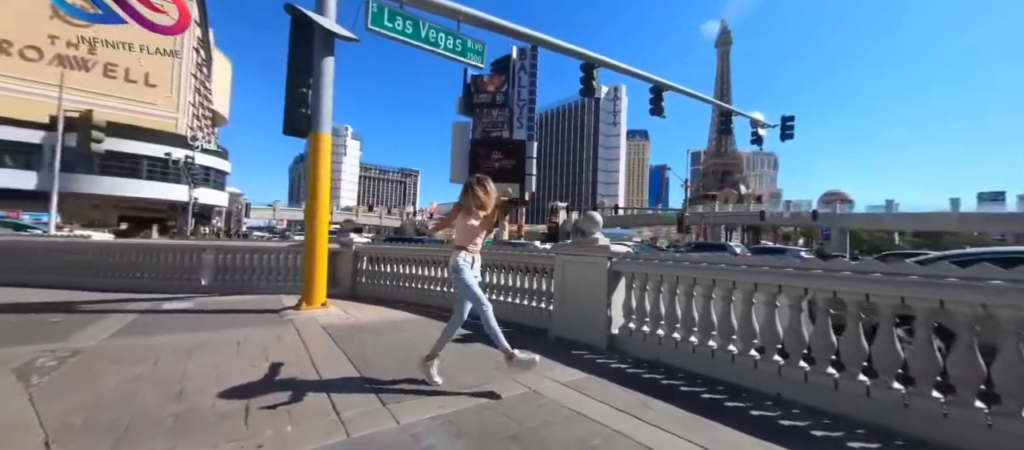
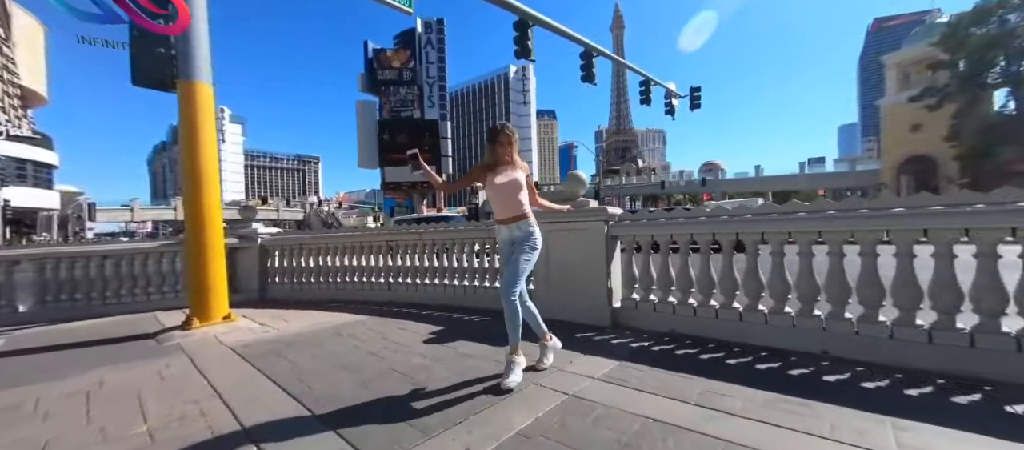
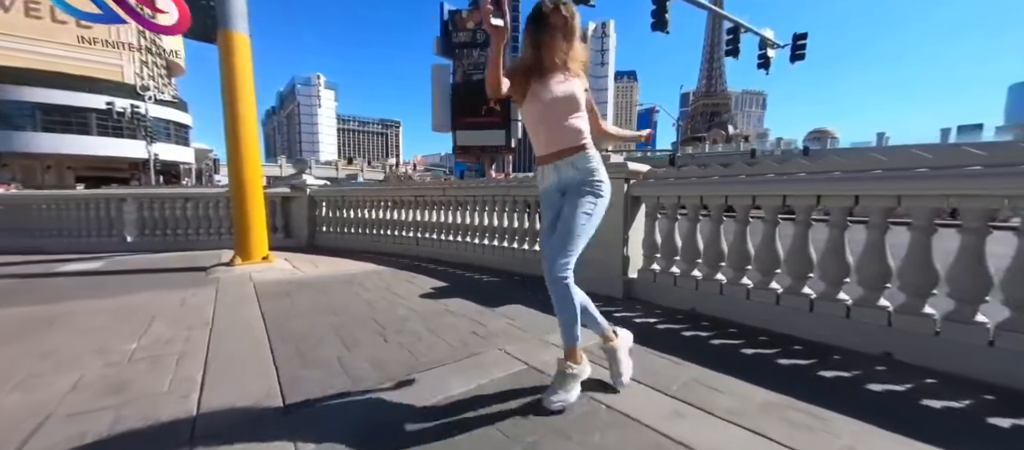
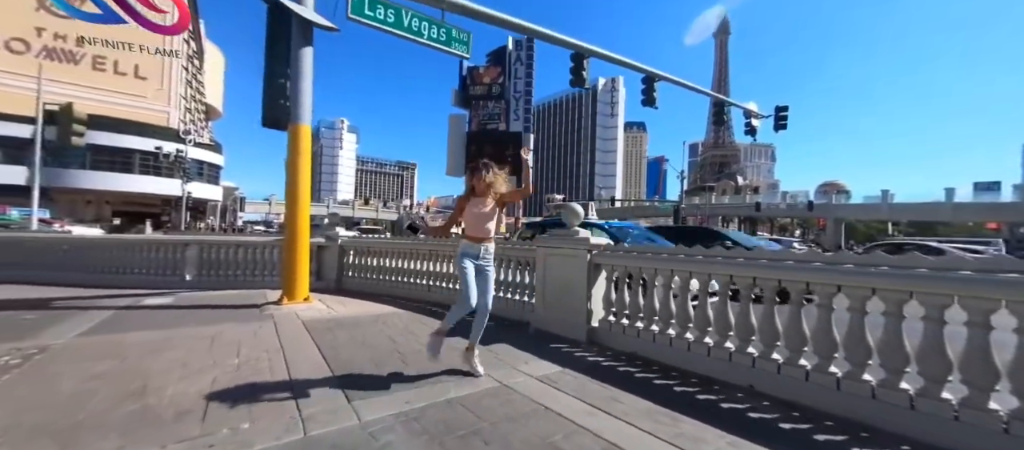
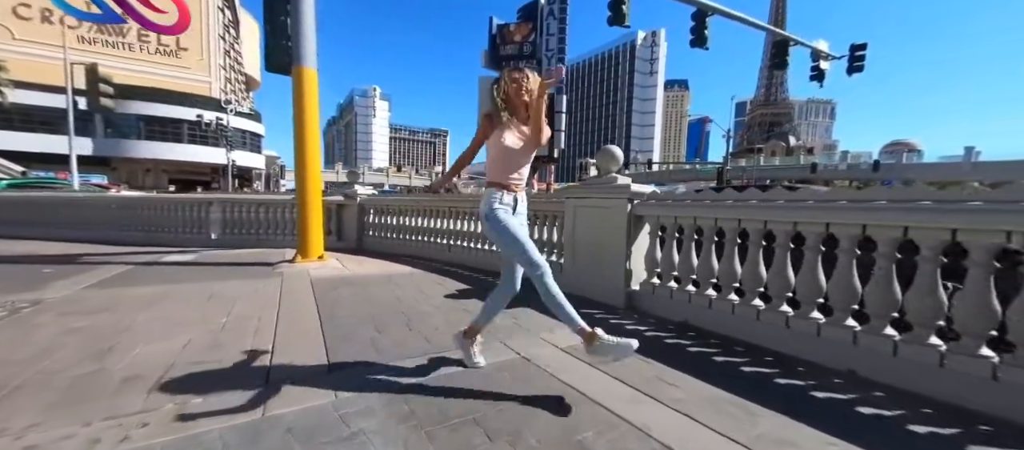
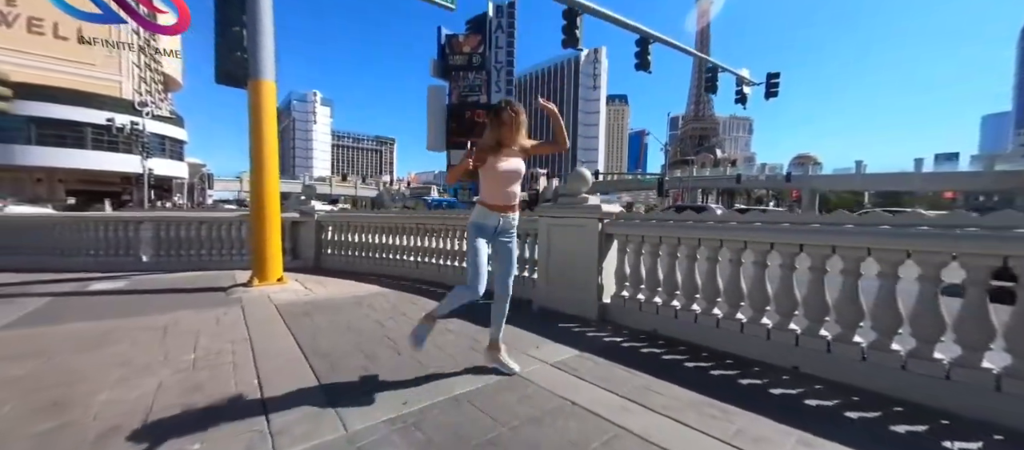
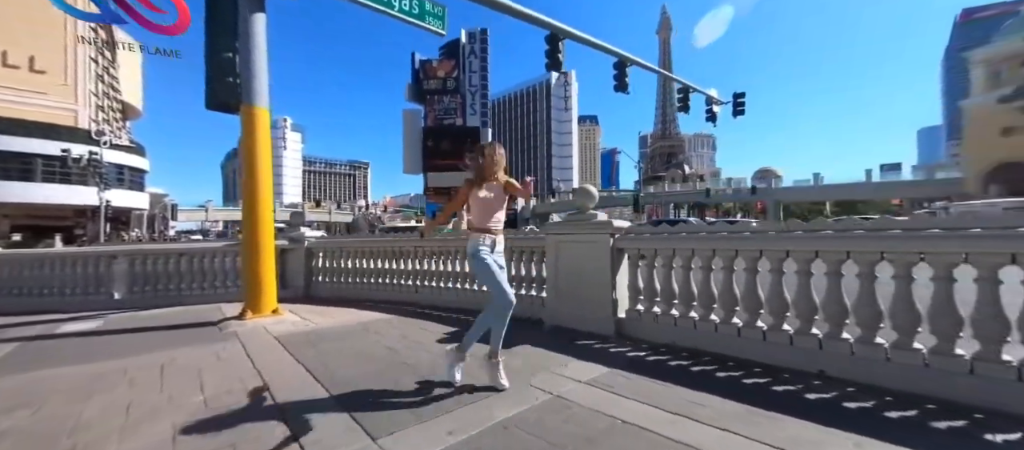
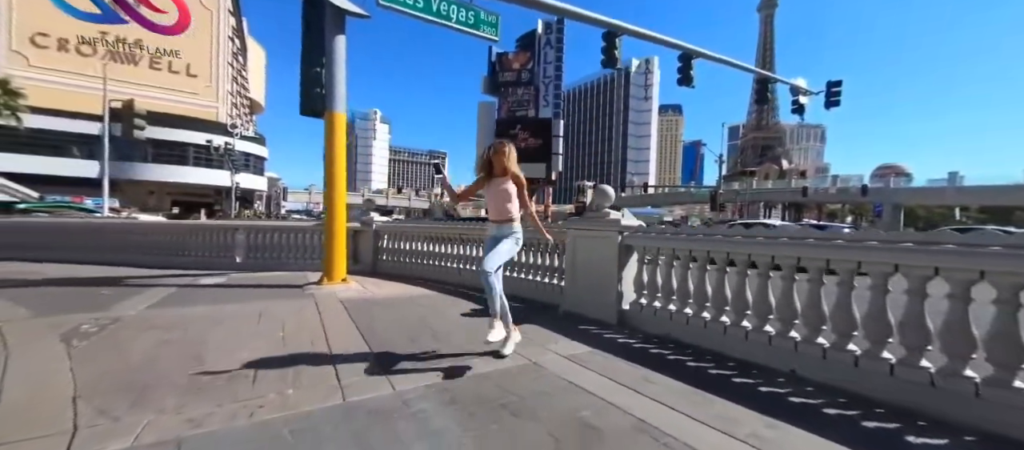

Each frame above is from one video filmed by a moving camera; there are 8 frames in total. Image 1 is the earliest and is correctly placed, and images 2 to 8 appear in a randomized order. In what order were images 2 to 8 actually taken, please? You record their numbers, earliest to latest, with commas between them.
8, 5, 3, 6, 4, 7, 2
